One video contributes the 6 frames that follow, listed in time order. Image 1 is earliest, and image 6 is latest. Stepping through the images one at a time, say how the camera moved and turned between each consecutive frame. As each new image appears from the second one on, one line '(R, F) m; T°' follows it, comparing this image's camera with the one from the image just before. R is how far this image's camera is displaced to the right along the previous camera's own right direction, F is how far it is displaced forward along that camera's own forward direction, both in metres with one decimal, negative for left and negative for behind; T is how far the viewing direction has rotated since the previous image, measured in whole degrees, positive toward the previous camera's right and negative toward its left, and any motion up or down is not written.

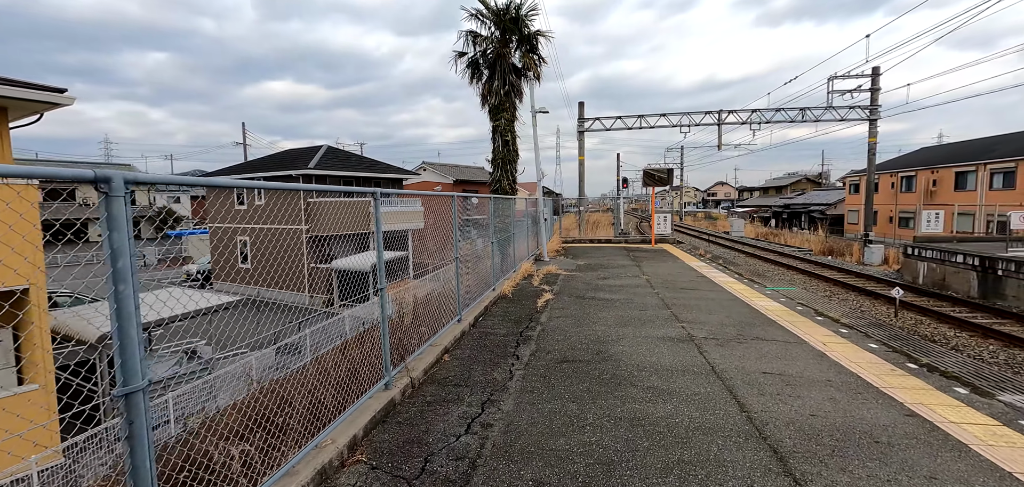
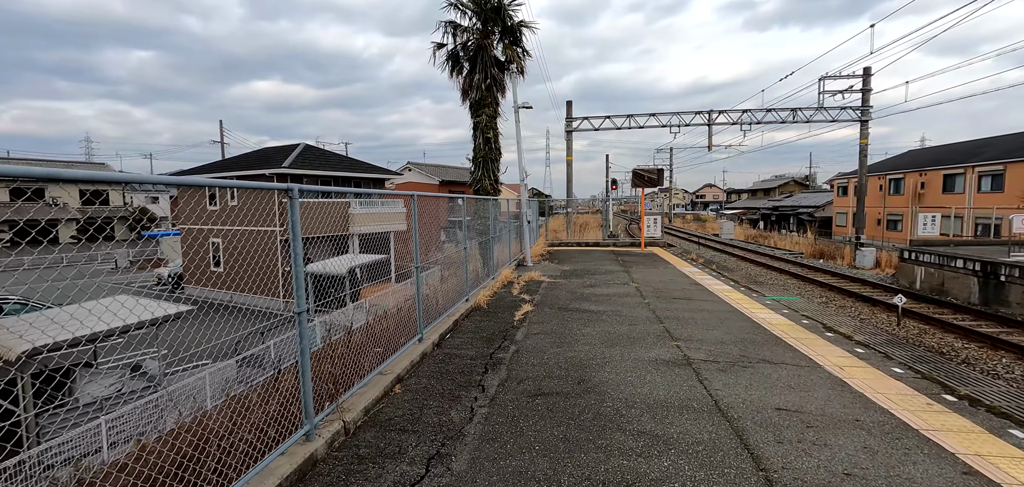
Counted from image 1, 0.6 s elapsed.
(+0.1, +0.5) m; +1°
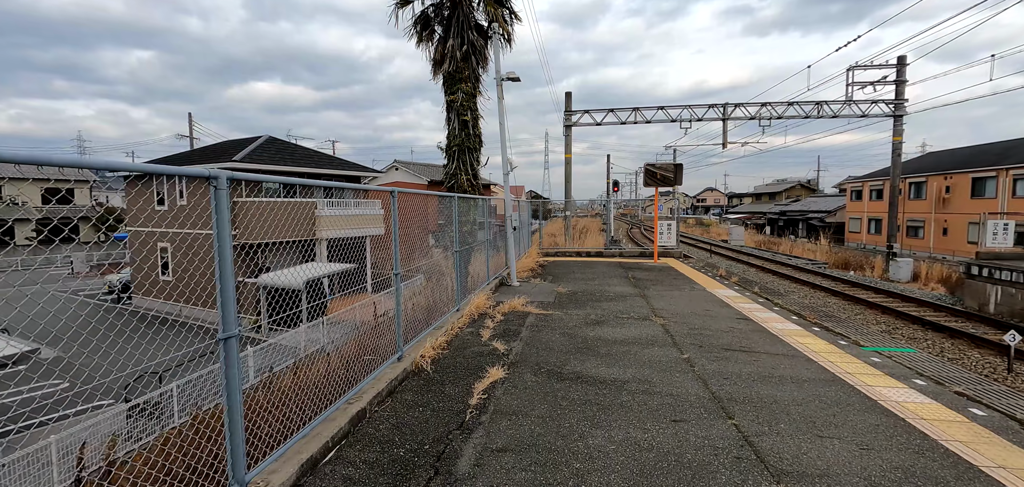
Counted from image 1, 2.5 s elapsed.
(+0.2, +1.8) m; 0°
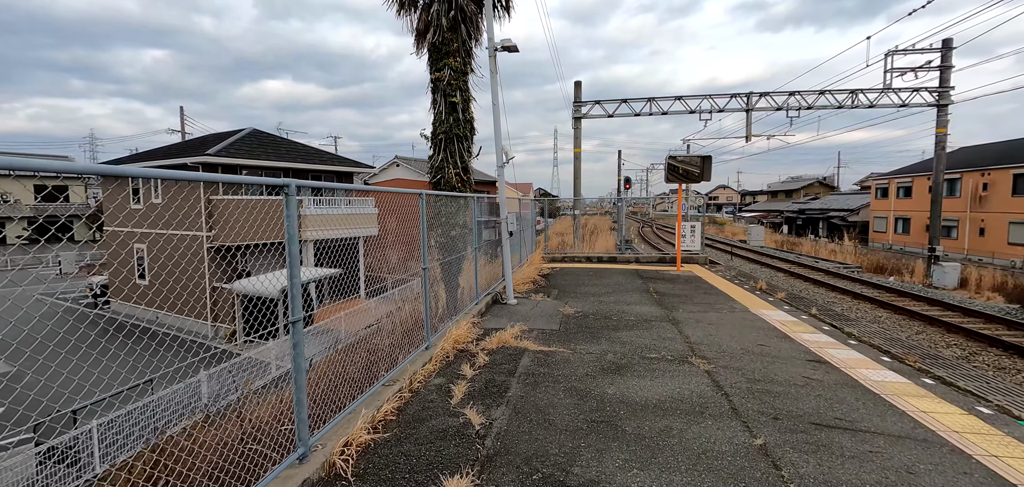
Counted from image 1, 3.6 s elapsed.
(+0.1, +1.1) m; -1°
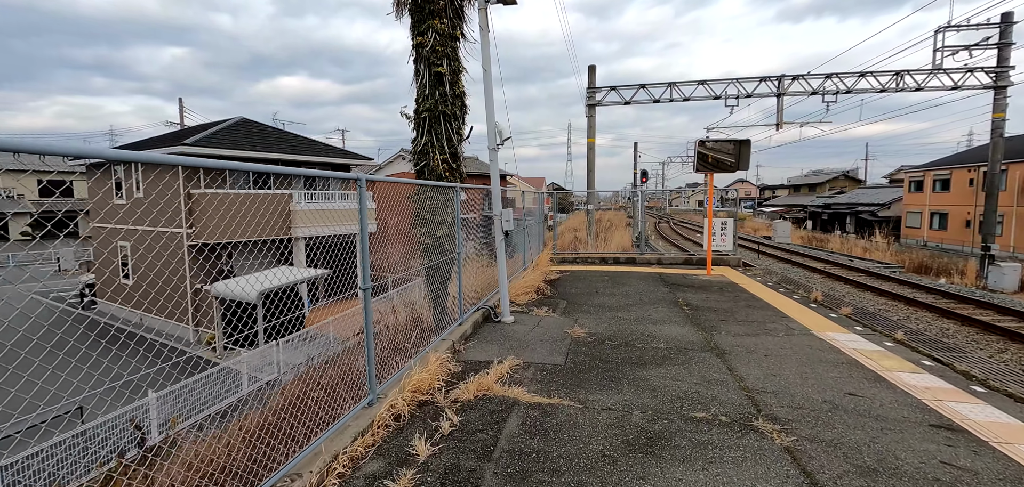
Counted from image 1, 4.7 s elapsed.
(+0.1, +1.0) m; -2°
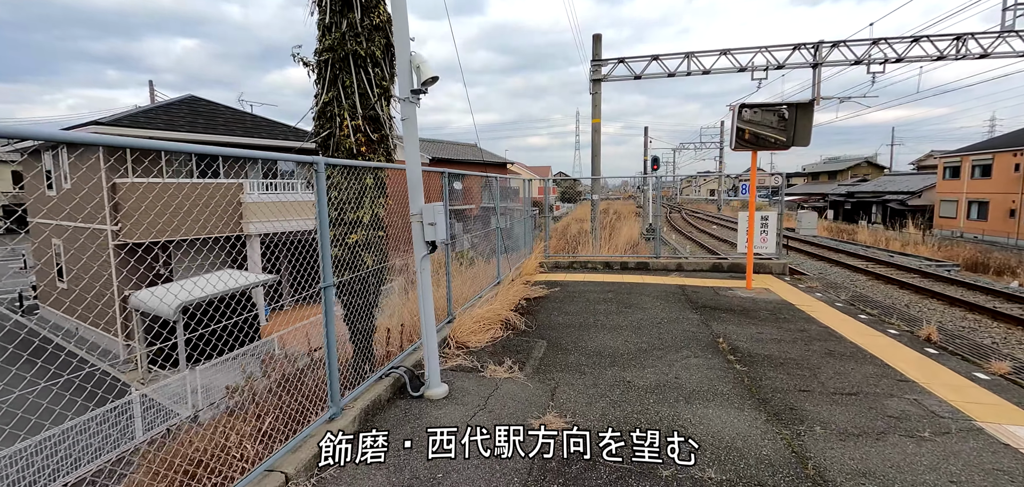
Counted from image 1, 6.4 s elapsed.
(+0.4, +1.6) m; -1°
